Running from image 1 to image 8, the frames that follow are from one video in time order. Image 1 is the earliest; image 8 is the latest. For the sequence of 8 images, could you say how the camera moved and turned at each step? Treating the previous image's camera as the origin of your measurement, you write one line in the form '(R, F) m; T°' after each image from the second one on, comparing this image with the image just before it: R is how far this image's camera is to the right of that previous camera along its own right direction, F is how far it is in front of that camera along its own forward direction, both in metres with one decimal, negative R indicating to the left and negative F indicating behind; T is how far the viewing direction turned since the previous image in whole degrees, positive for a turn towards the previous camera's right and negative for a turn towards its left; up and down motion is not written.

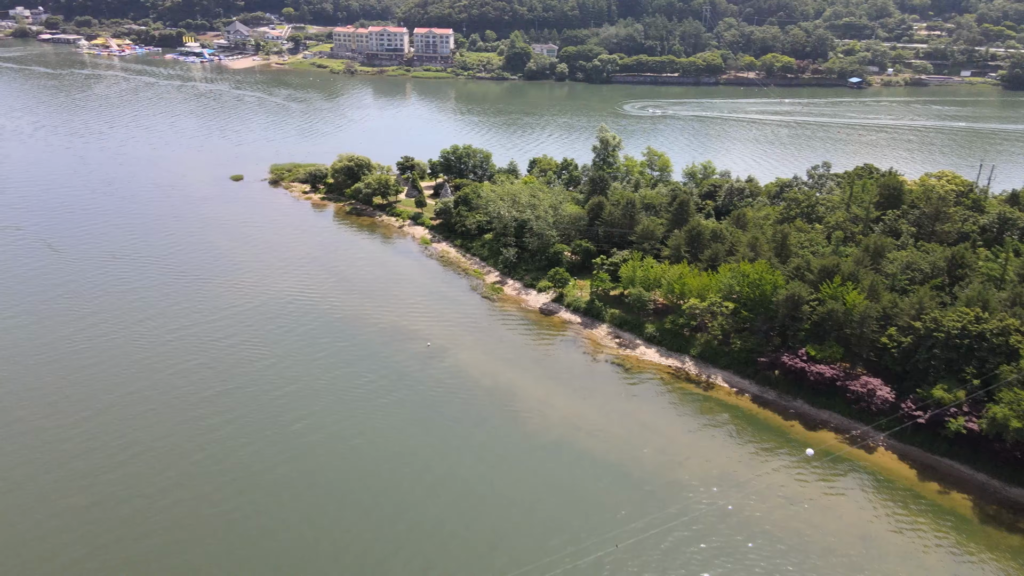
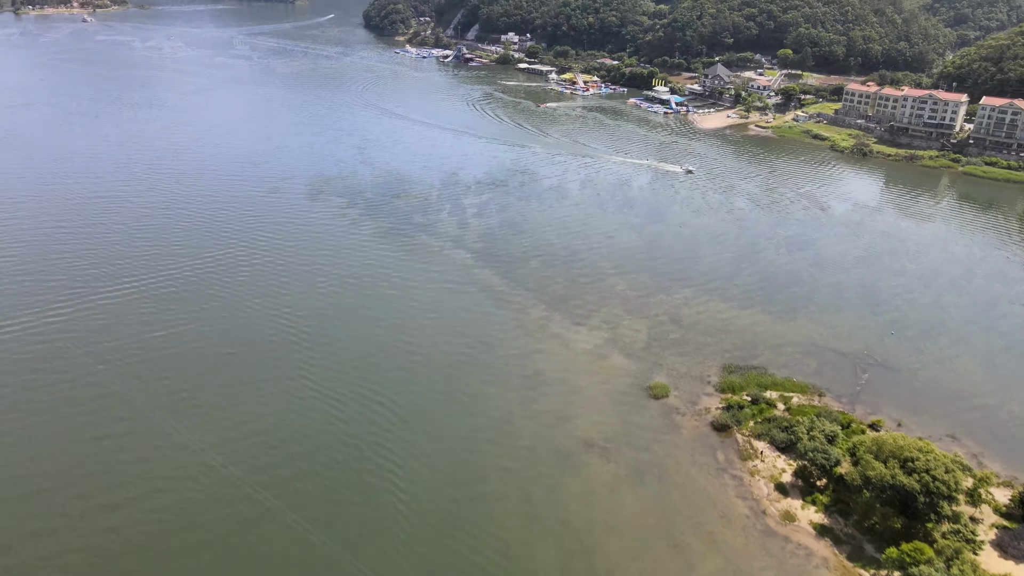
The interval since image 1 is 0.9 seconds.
(-0.5, +1.9) m; -2°
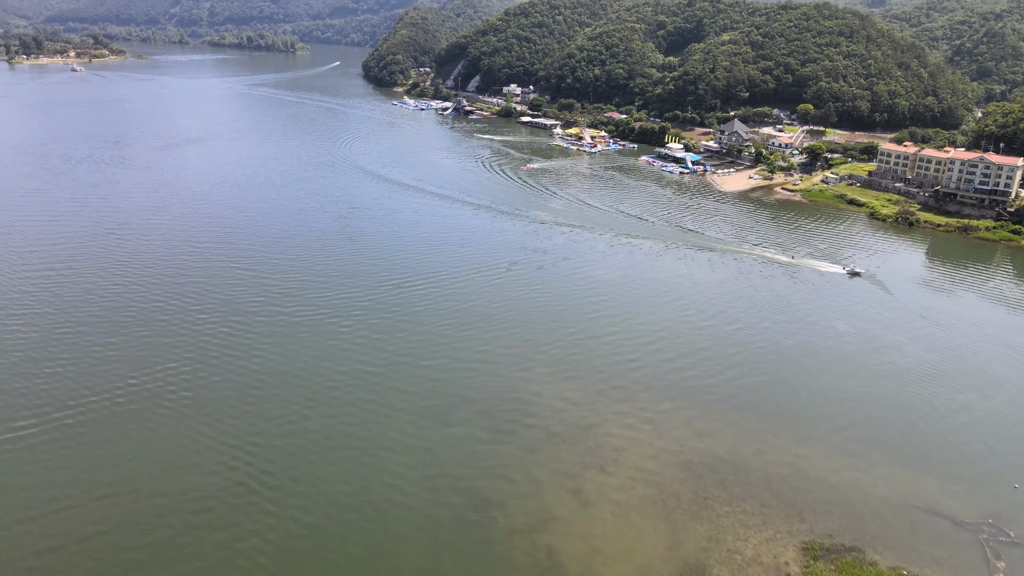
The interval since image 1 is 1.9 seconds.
(-0.1, +4.2) m; 0°
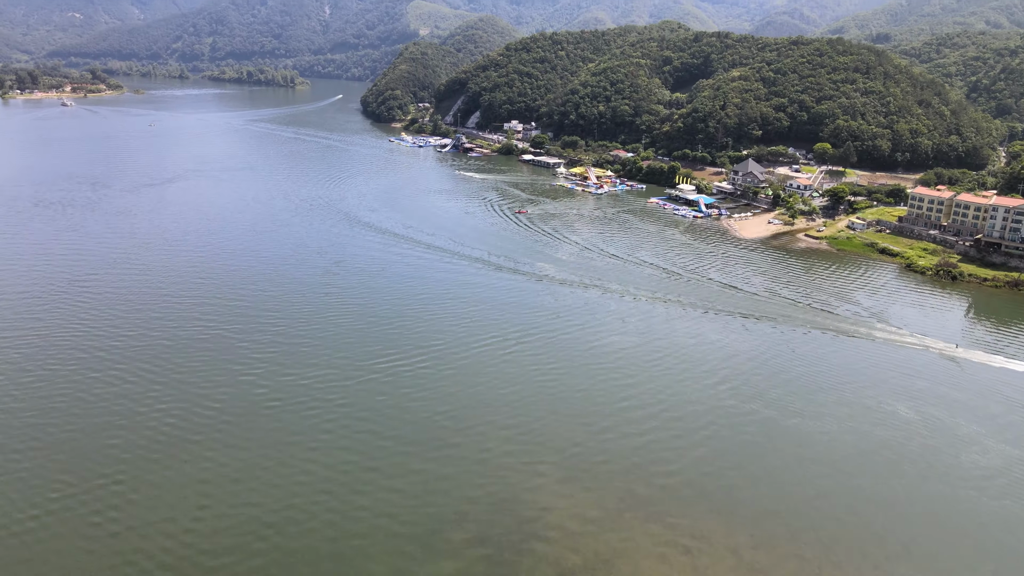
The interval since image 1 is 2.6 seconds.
(-0.1, +3.1) m; 0°
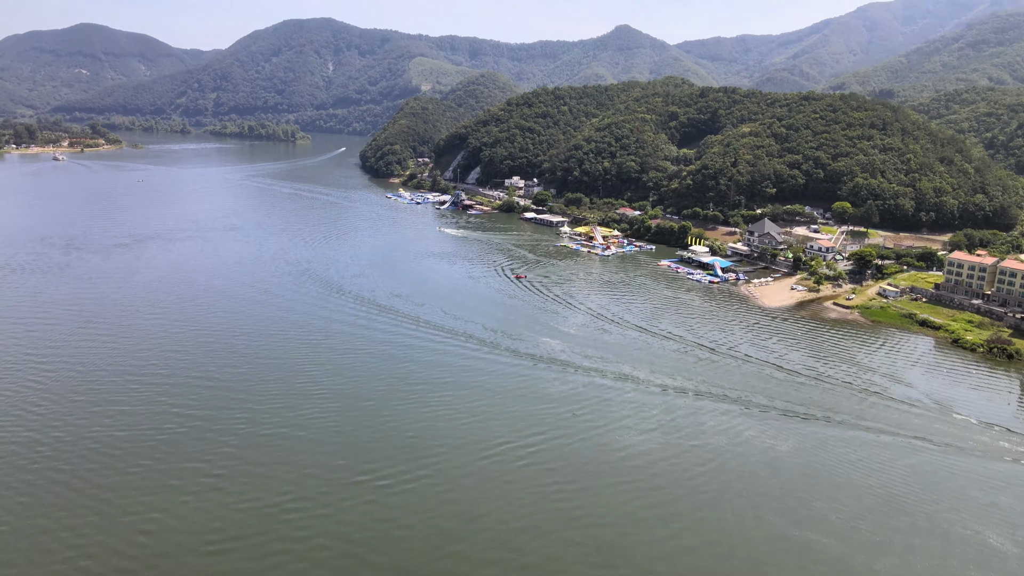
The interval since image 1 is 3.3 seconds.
(0.0, +3.1) m; 0°
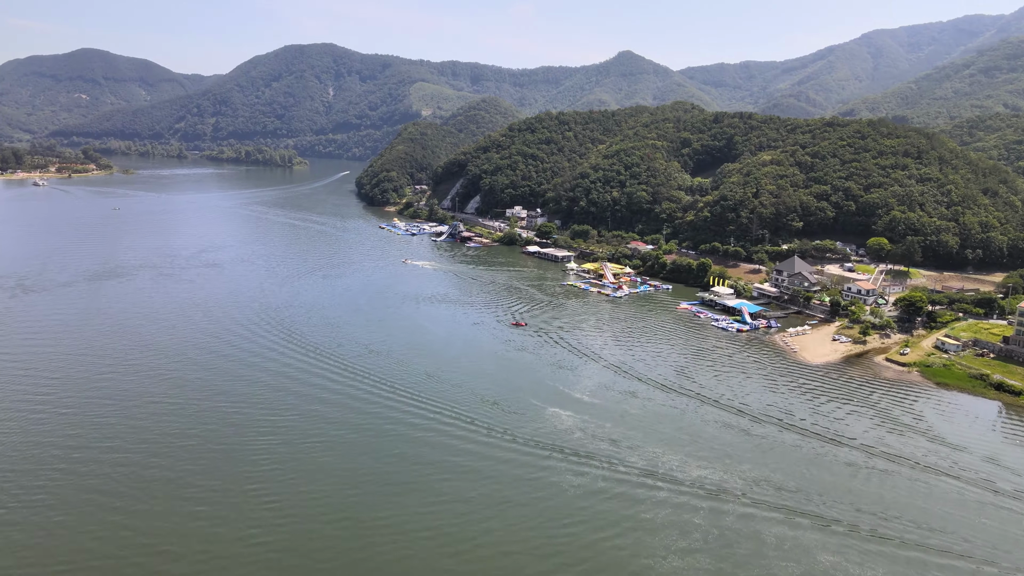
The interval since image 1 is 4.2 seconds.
(-0.1, +4.5) m; 0°
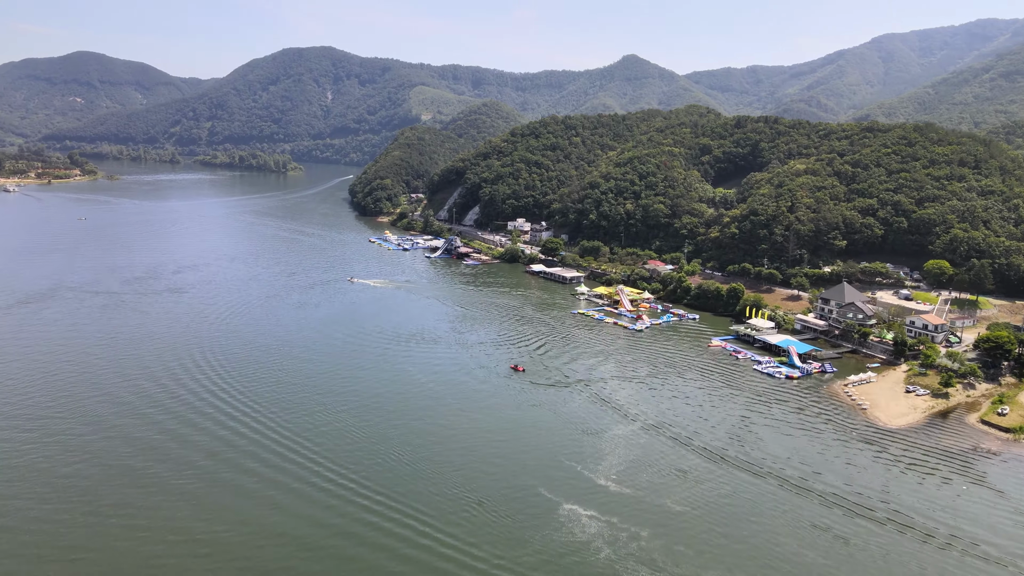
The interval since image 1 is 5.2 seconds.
(-0.1, +5.7) m; 0°
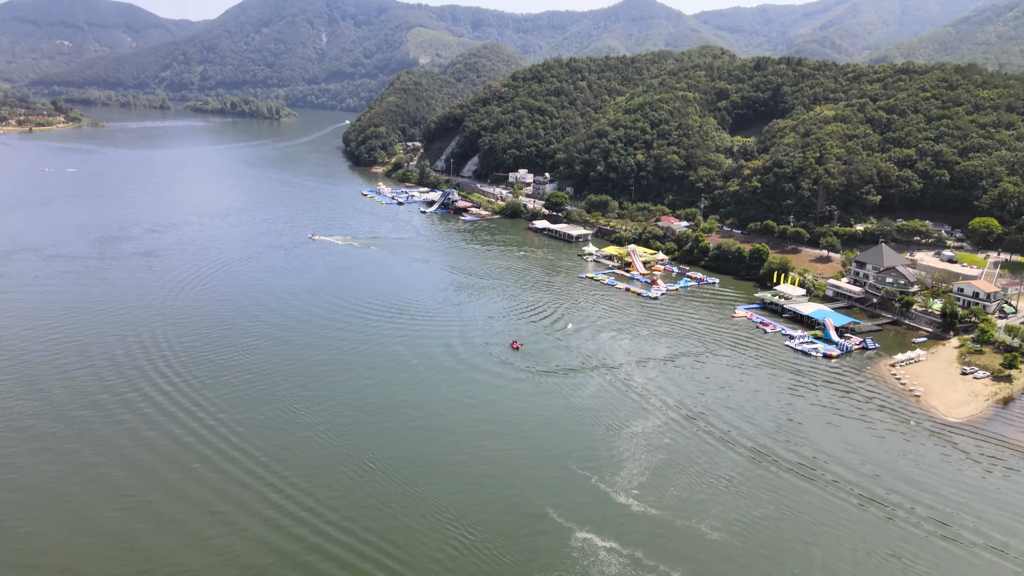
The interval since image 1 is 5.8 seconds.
(0.0, +3.4) m; 0°
